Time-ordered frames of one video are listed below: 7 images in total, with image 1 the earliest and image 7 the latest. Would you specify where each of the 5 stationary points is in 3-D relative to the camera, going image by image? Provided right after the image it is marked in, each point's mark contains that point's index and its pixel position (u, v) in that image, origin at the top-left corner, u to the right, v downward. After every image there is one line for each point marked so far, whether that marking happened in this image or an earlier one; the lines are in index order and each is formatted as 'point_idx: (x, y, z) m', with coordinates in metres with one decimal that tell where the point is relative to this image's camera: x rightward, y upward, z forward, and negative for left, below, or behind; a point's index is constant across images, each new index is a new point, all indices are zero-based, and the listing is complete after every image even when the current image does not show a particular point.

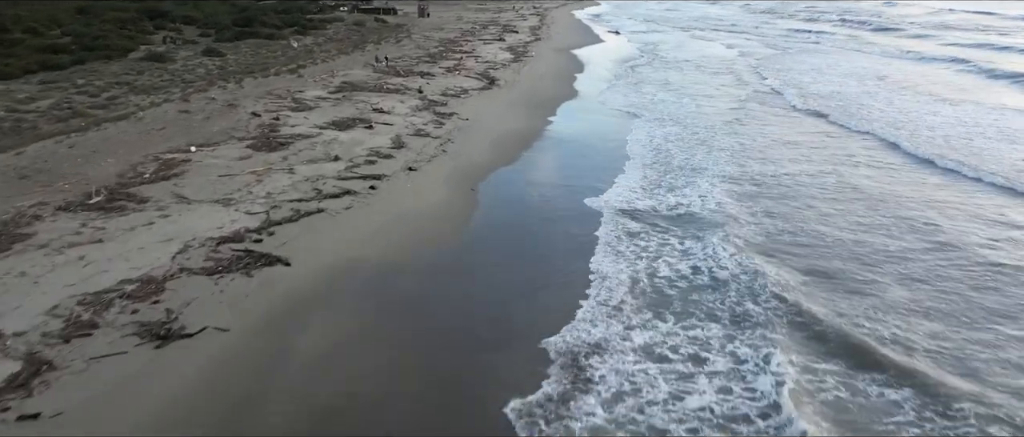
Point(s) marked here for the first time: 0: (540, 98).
0: (+0.8, +3.7, +17.7) m
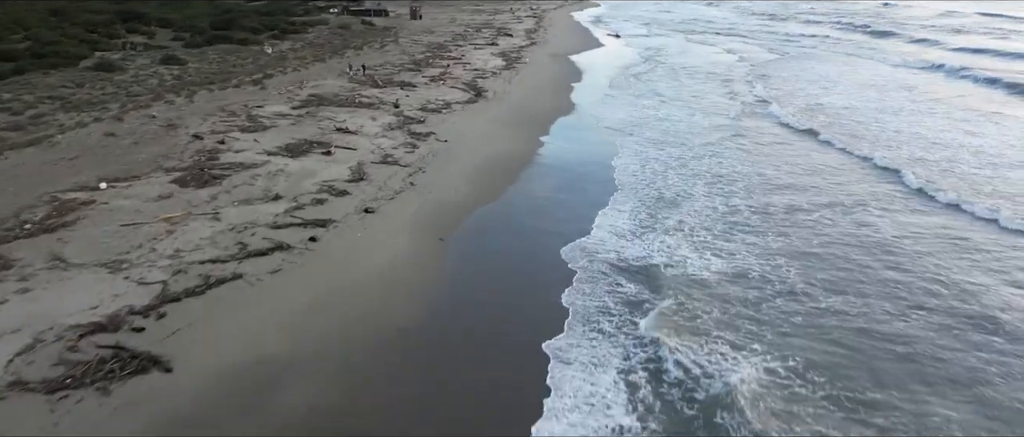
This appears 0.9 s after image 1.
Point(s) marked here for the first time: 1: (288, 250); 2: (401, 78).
0: (+0.5, +3.0, +15.9) m
1: (-2.7, -0.4, +6.9) m
2: (-3.5, +4.5, +18.5) m
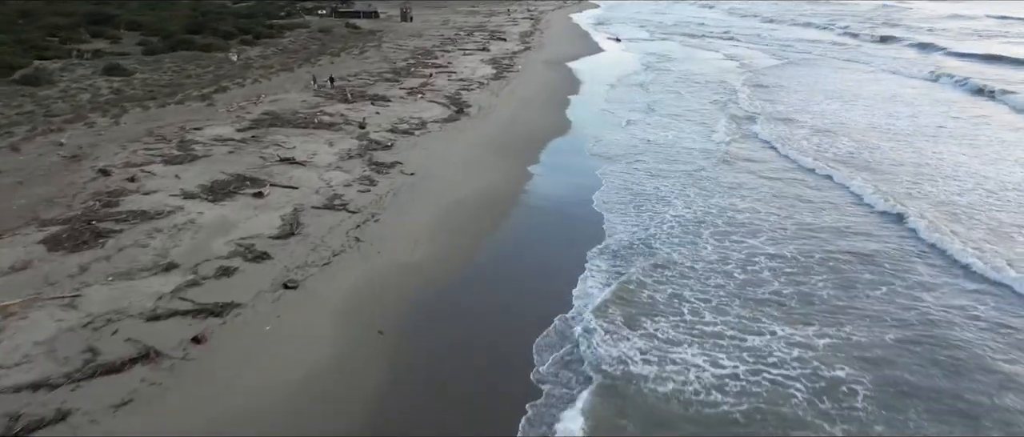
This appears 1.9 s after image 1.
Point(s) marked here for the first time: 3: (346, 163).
0: (+0.2, +2.1, +13.9) m
1: (-3.0, -1.2, +4.9) m
2: (-3.9, +3.6, +16.5) m
3: (-2.9, +0.9, +10.2) m
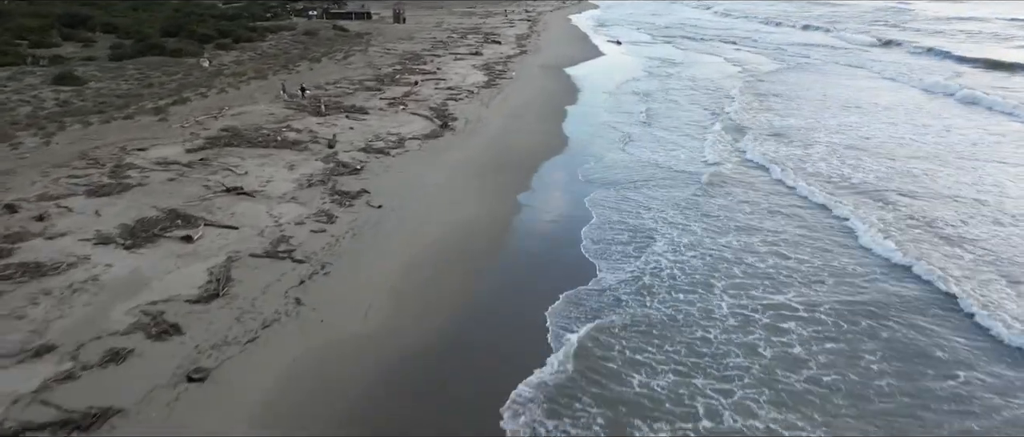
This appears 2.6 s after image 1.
0: (-0.1, +1.5, +12.5) m
1: (-3.2, -1.8, +3.5) m
2: (-4.1, +3.1, +15.1) m
3: (-3.1, +0.4, +8.7) m
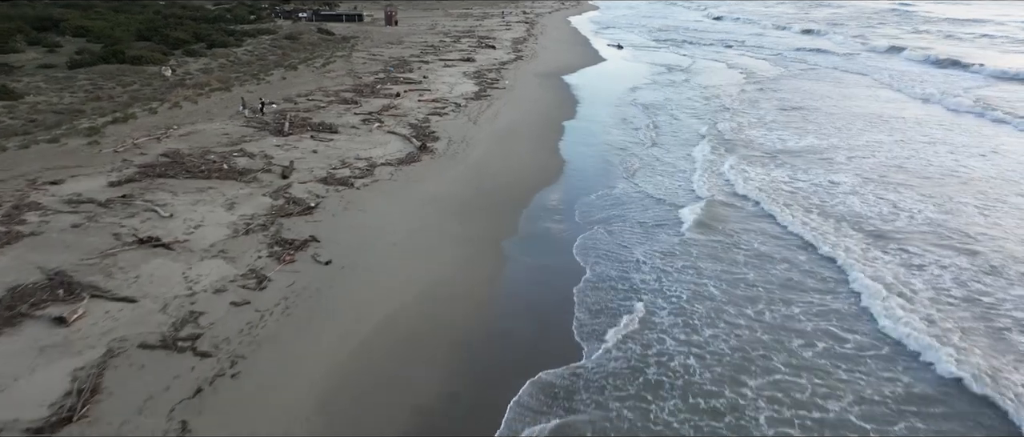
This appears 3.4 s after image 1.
0: (-0.3, +0.9, +10.9) m
1: (-3.5, -2.5, +1.9) m
2: (-4.3, +2.4, +13.5) m
3: (-3.3, -0.3, +7.1) m
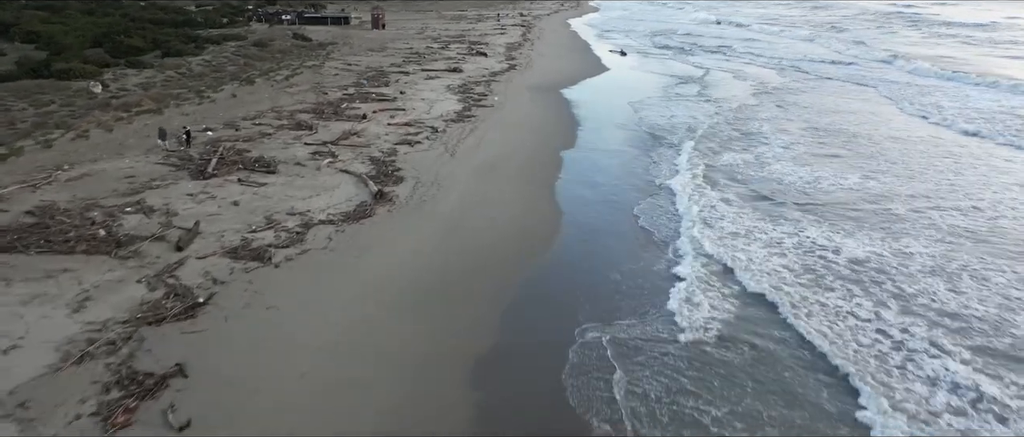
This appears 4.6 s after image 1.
0: (-0.6, -0.2, +8.4) m
1: (-3.8, -3.5, -0.6) m
2: (-4.6, +1.3, +11.0) m
3: (-3.6, -1.3, +4.6) m
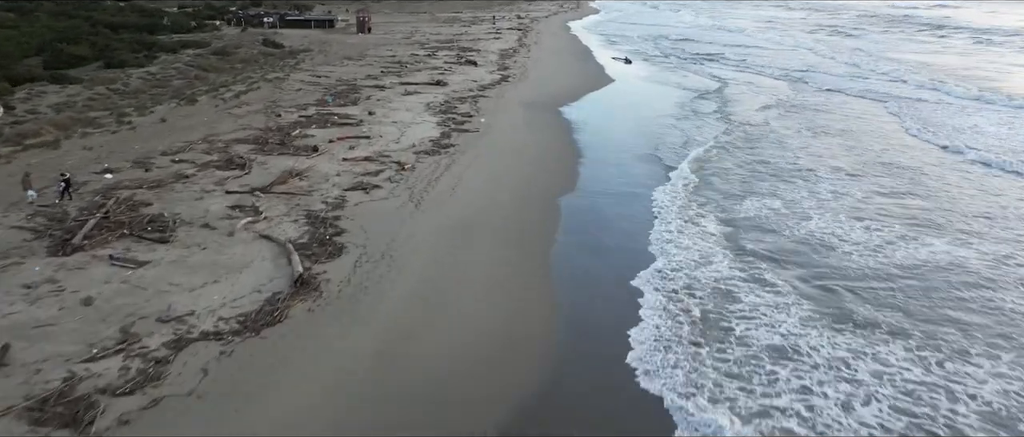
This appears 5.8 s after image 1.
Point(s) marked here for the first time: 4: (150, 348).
0: (-0.8, -1.2, +5.9) m
1: (-4.0, -4.5, -3.1) m
2: (-4.9, +0.3, +8.4) m
3: (-3.9, -2.4, +2.1) m
4: (-3.3, -1.1, +5.3) m
